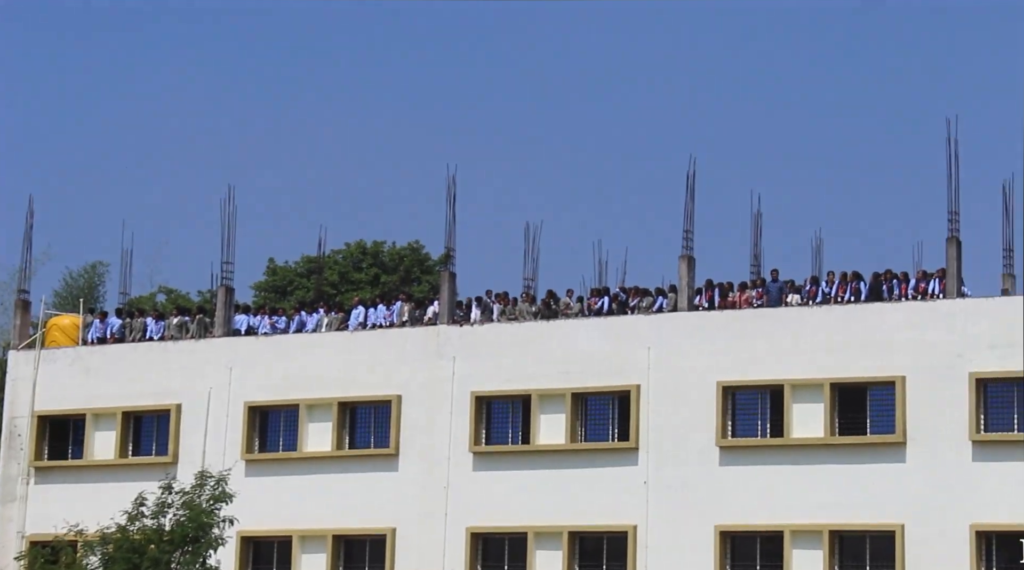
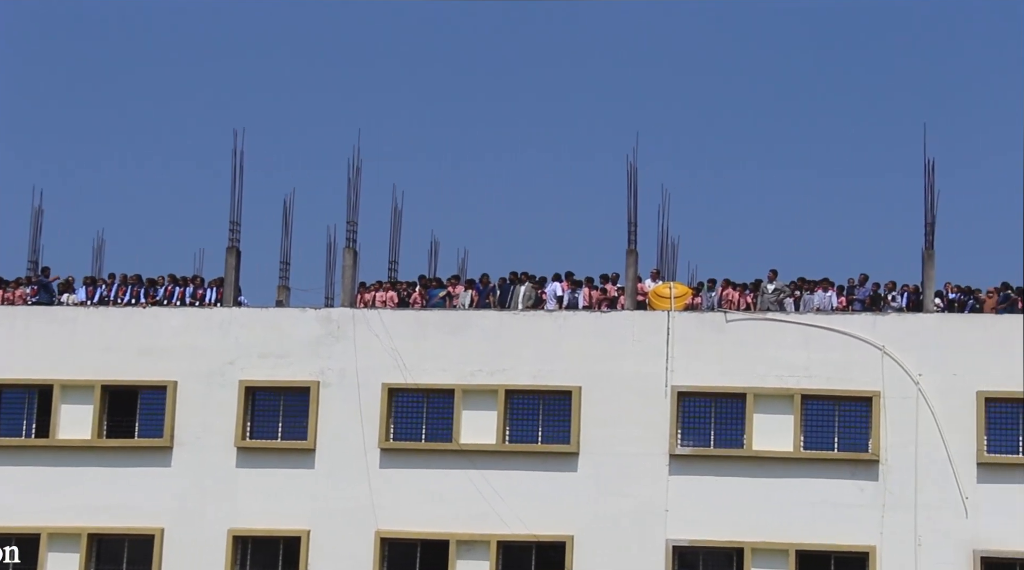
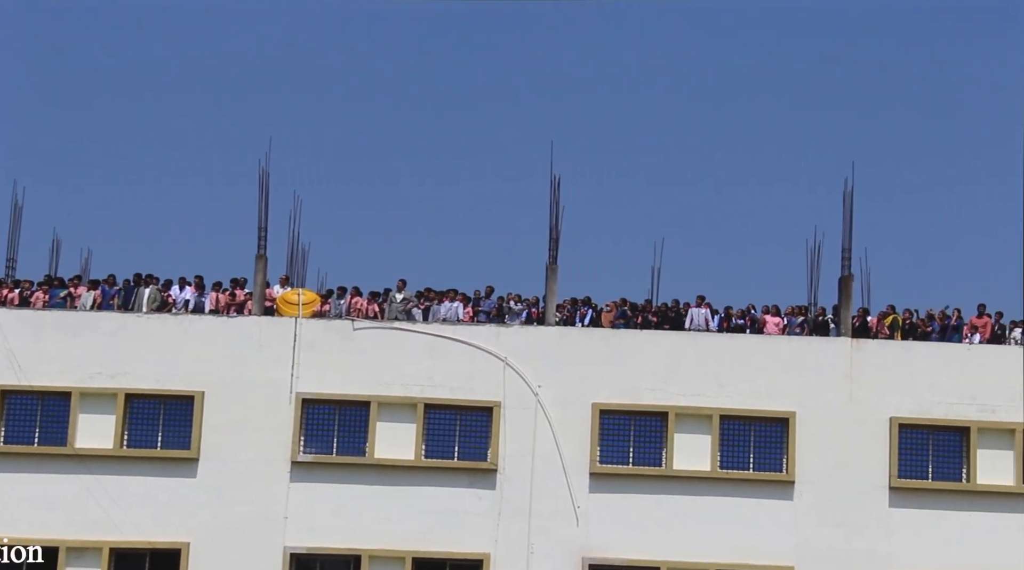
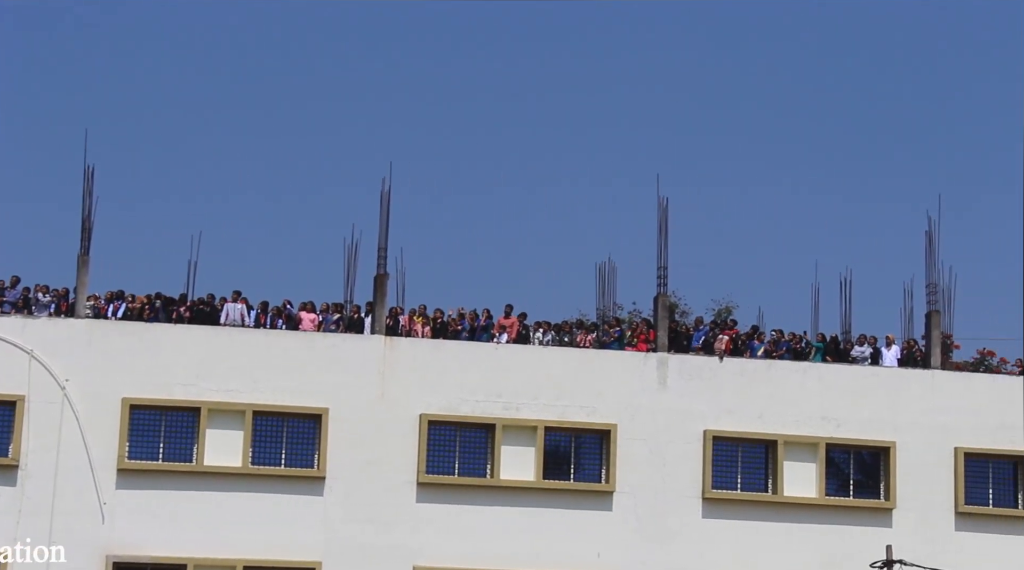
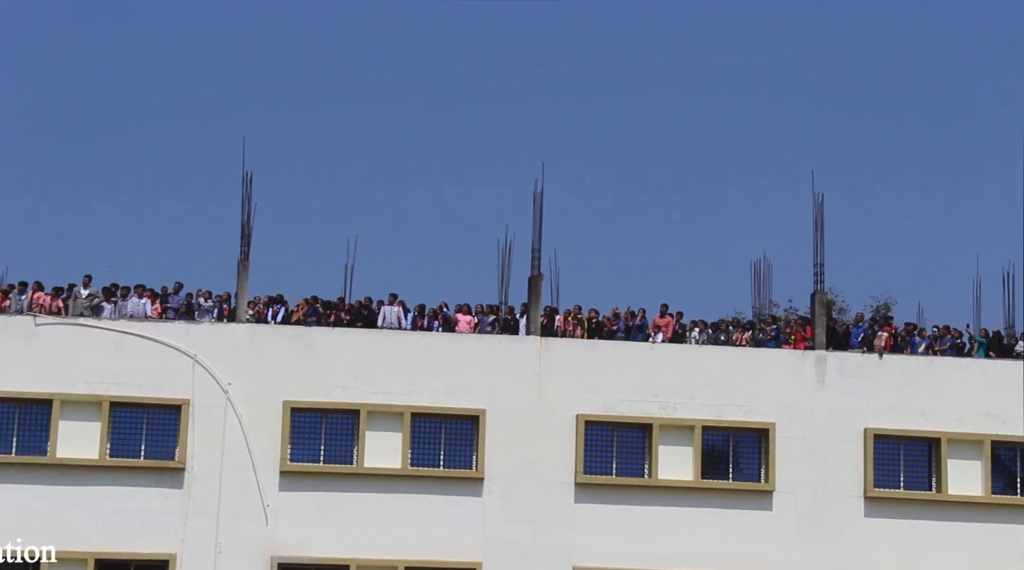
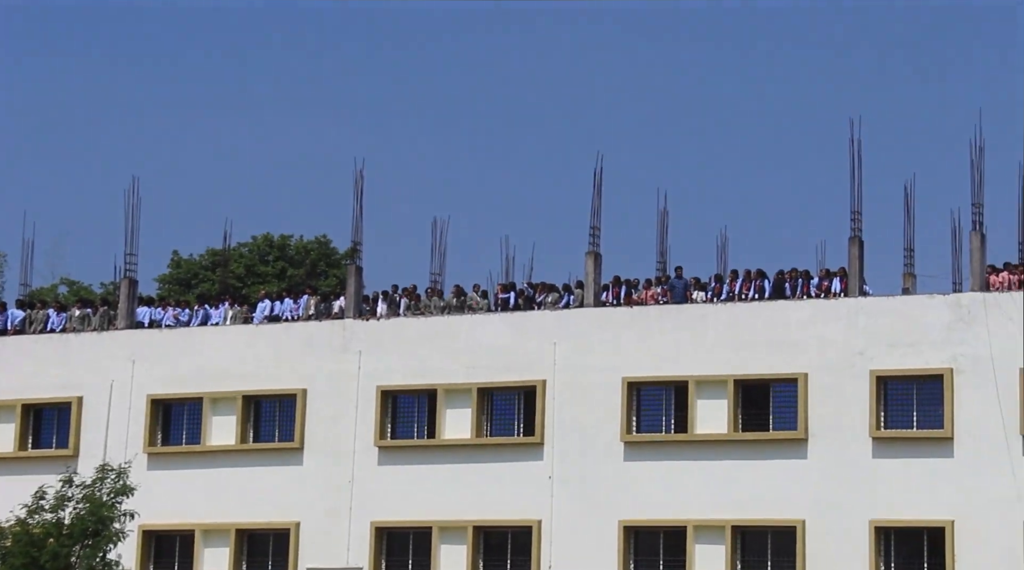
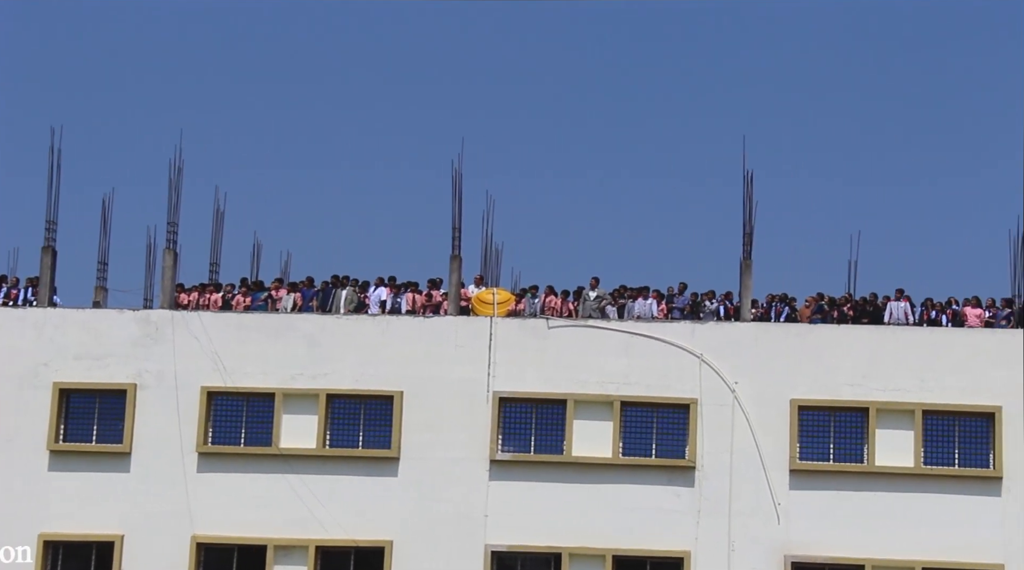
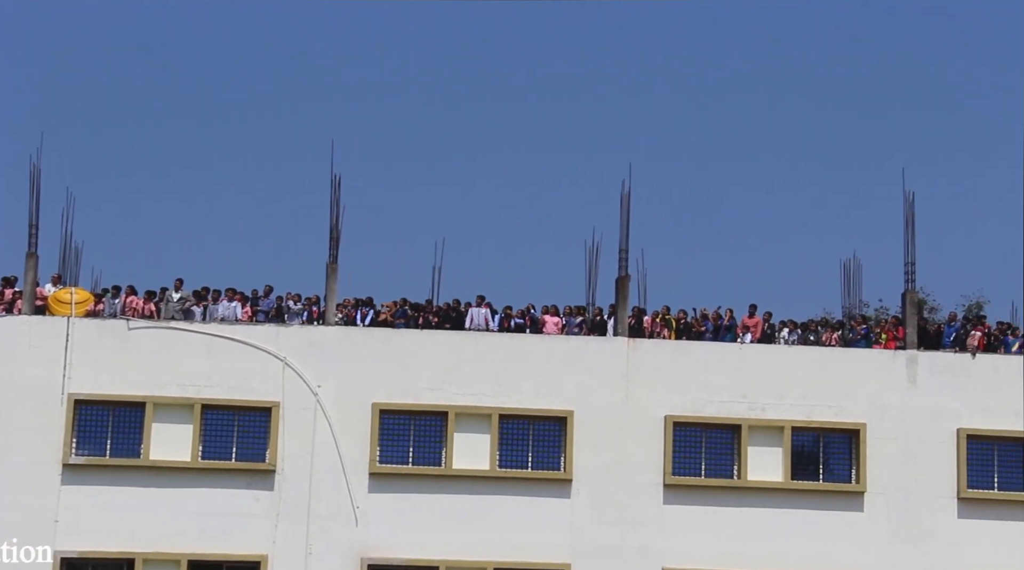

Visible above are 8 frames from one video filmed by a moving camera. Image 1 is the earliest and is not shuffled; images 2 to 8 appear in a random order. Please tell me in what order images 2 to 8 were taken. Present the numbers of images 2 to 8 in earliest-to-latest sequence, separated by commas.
6, 2, 7, 3, 8, 5, 4
